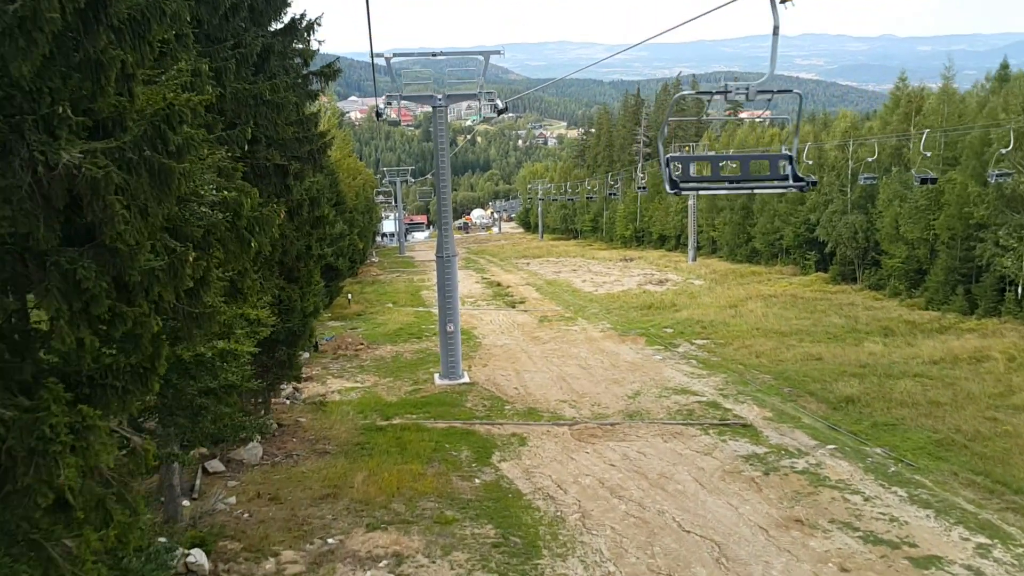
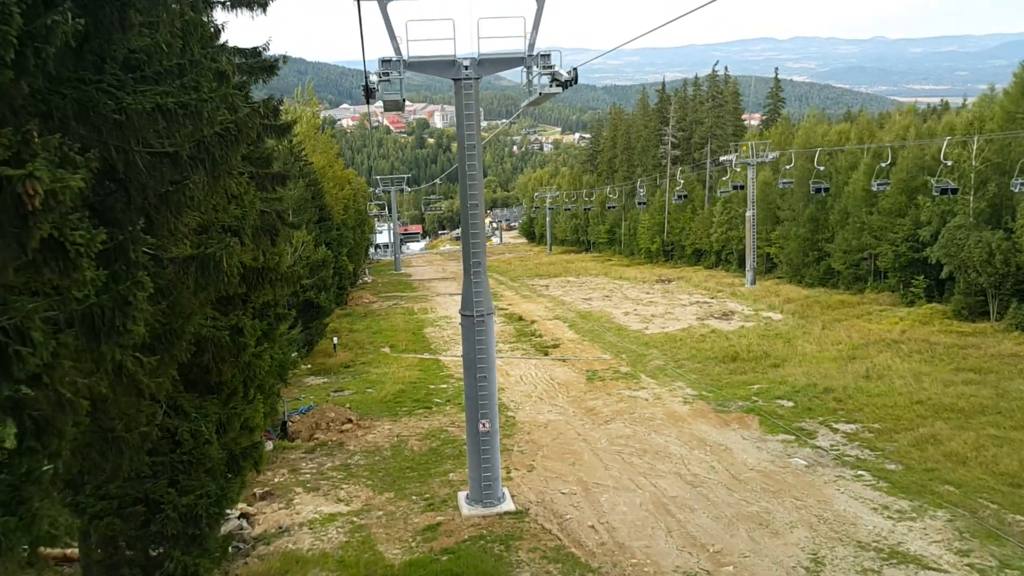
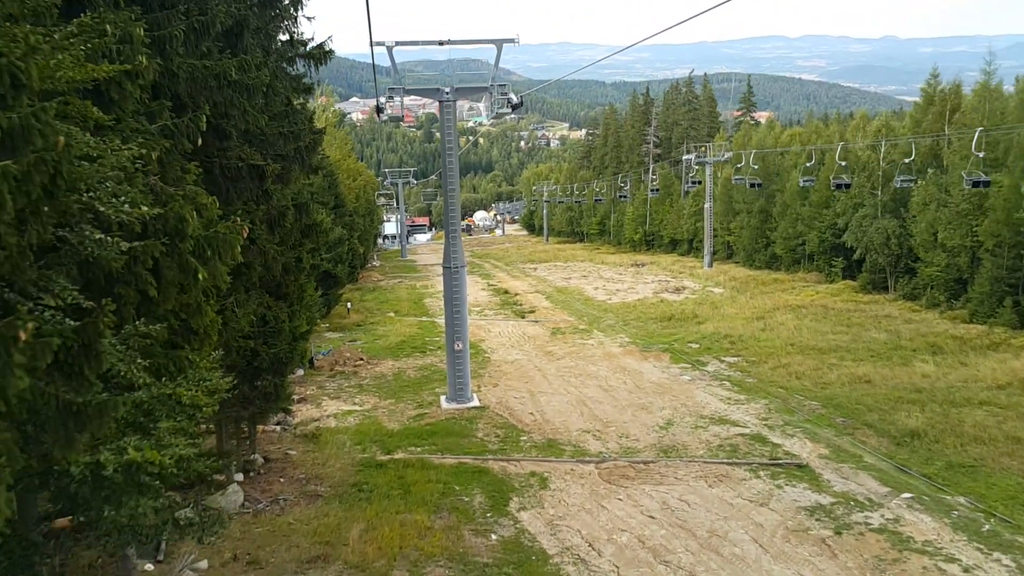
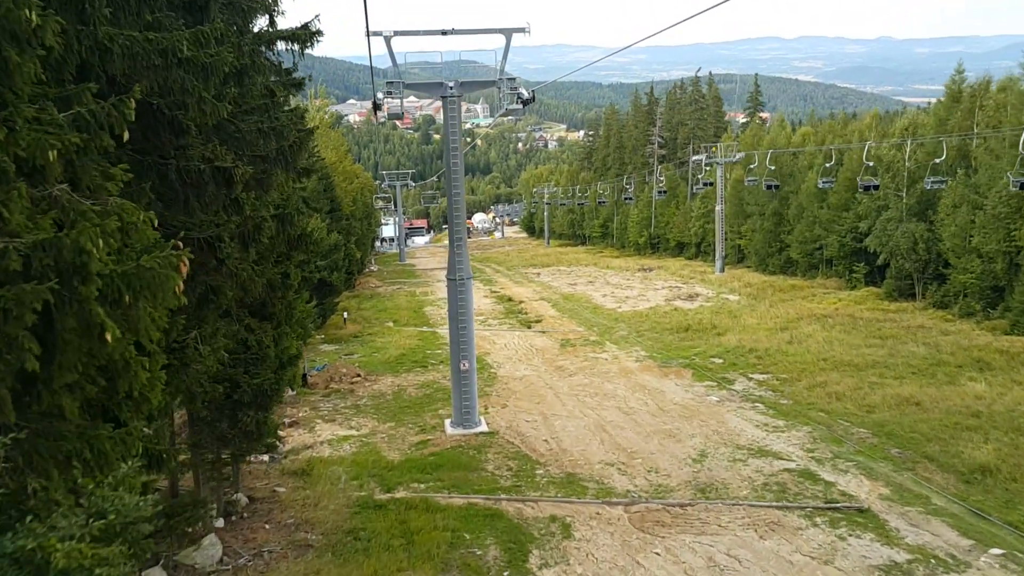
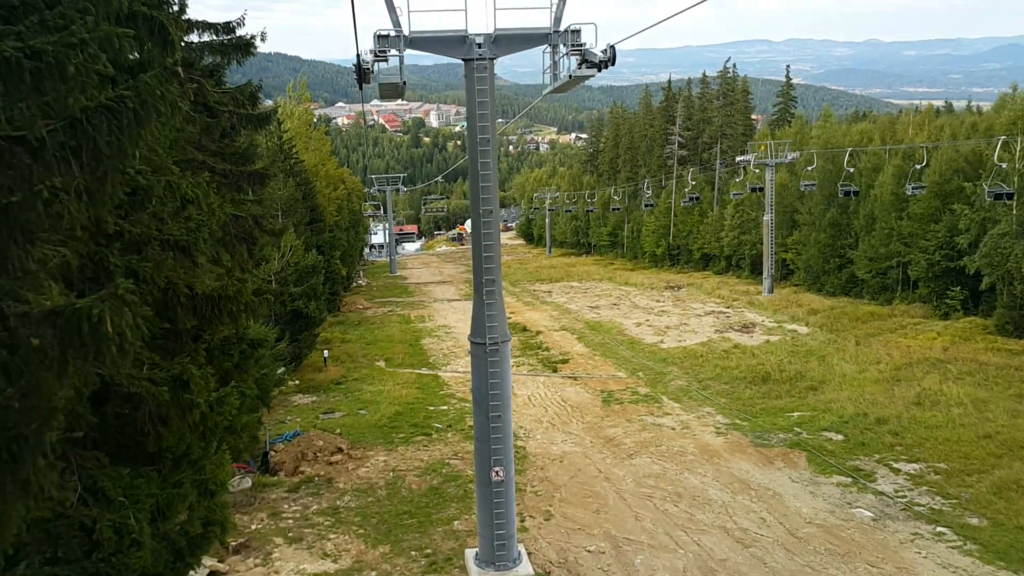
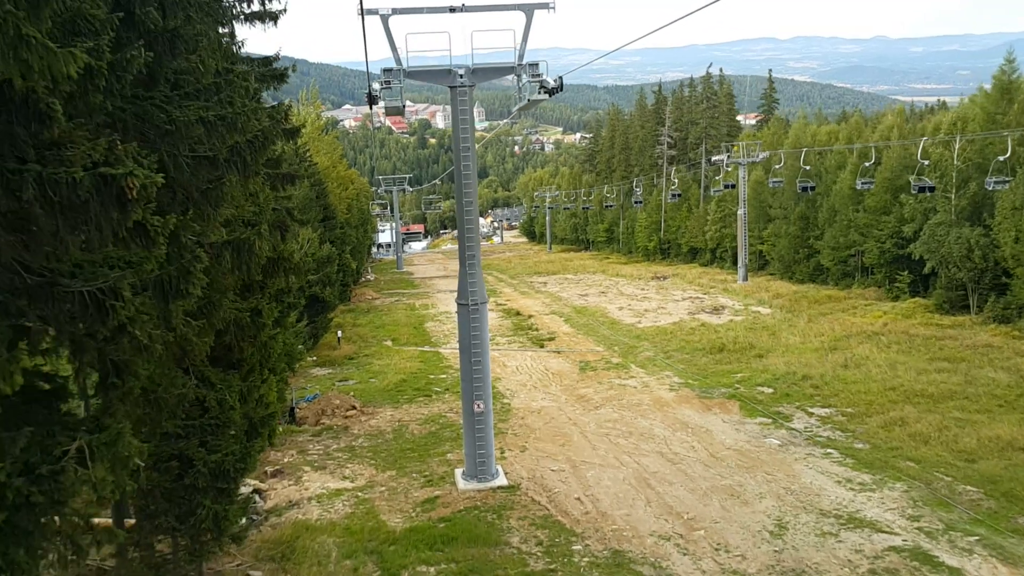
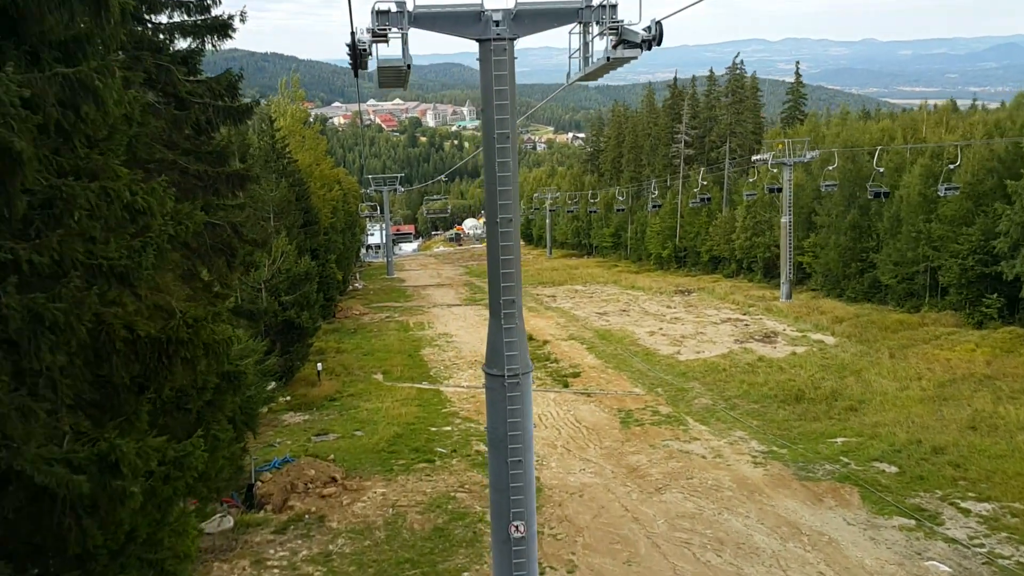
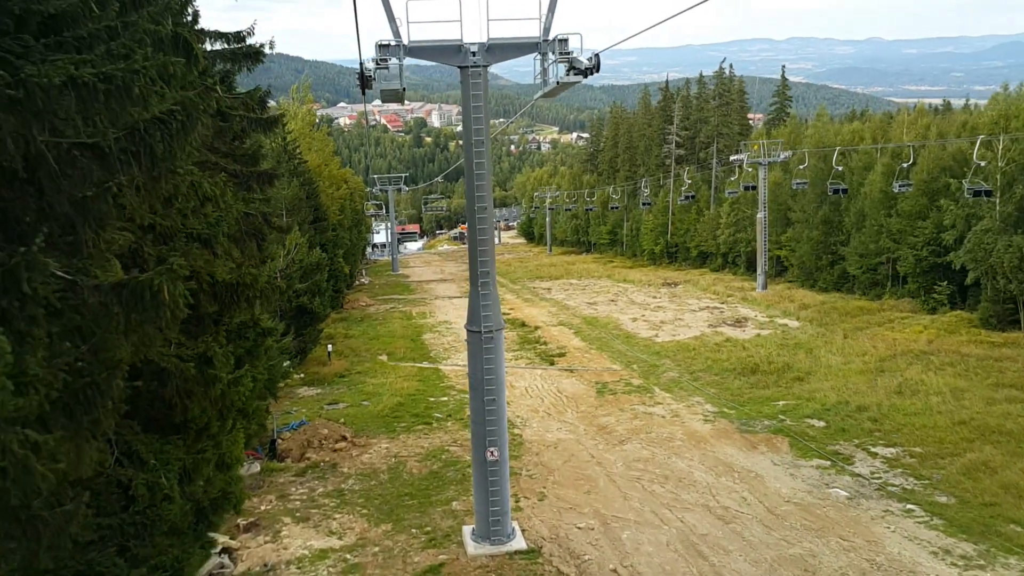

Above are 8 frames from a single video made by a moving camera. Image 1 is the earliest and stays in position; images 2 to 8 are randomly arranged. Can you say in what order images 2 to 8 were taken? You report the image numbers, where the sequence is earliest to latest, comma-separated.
3, 4, 6, 2, 8, 5, 7
